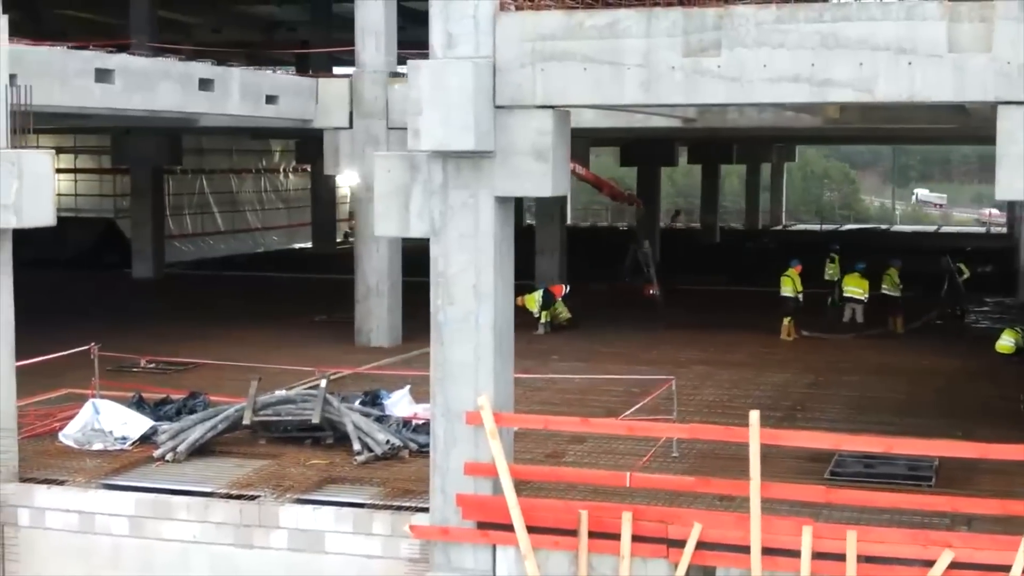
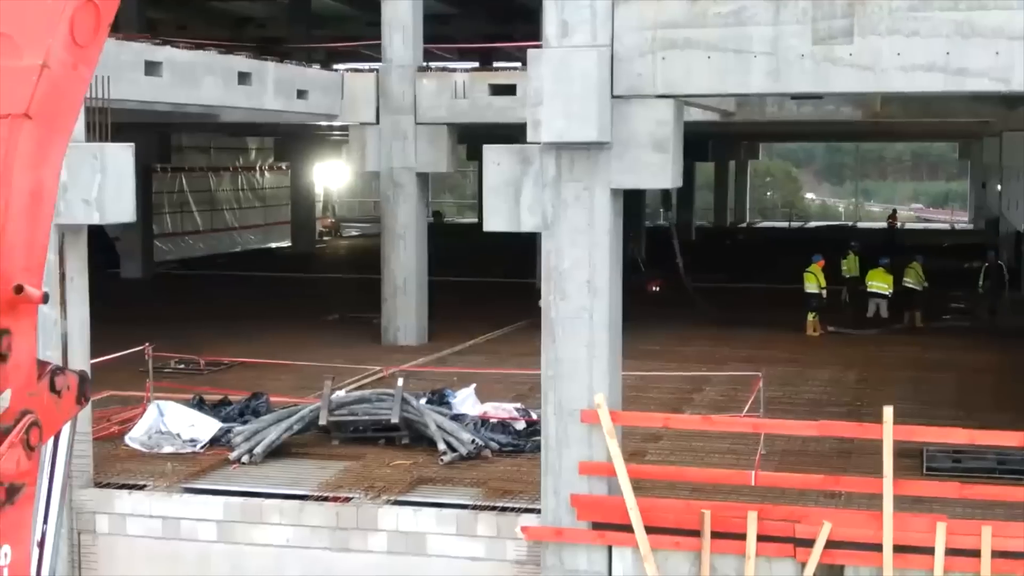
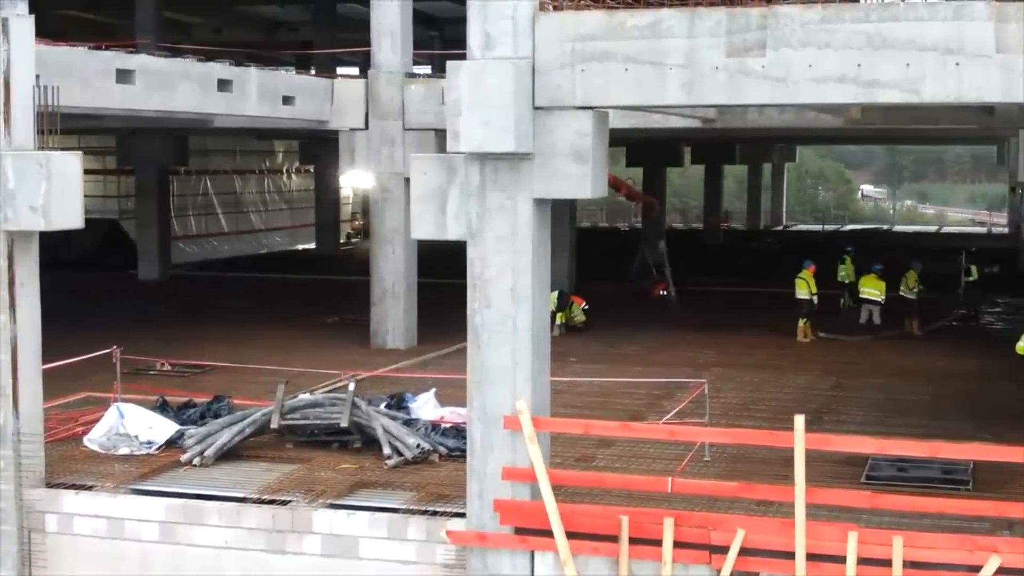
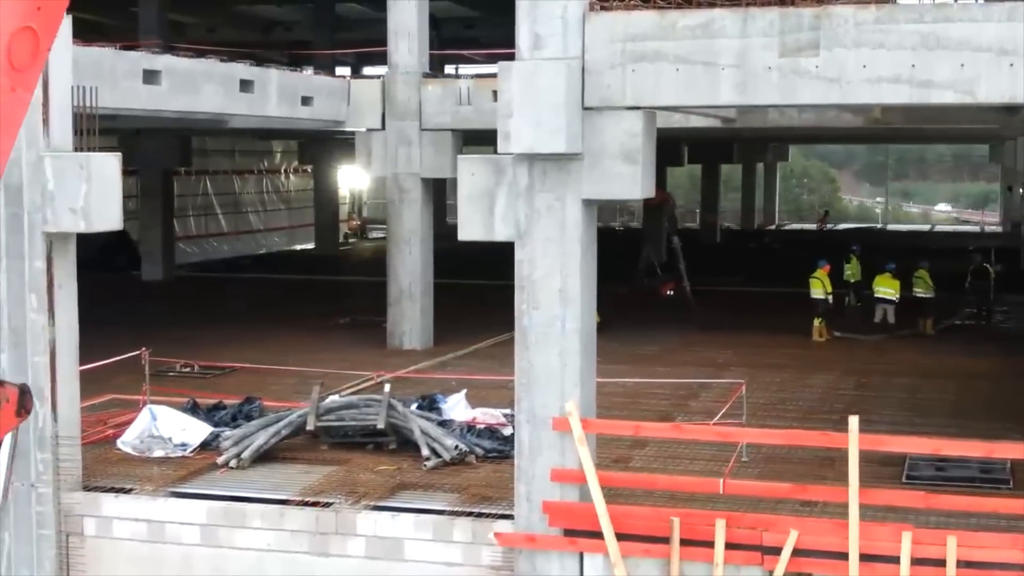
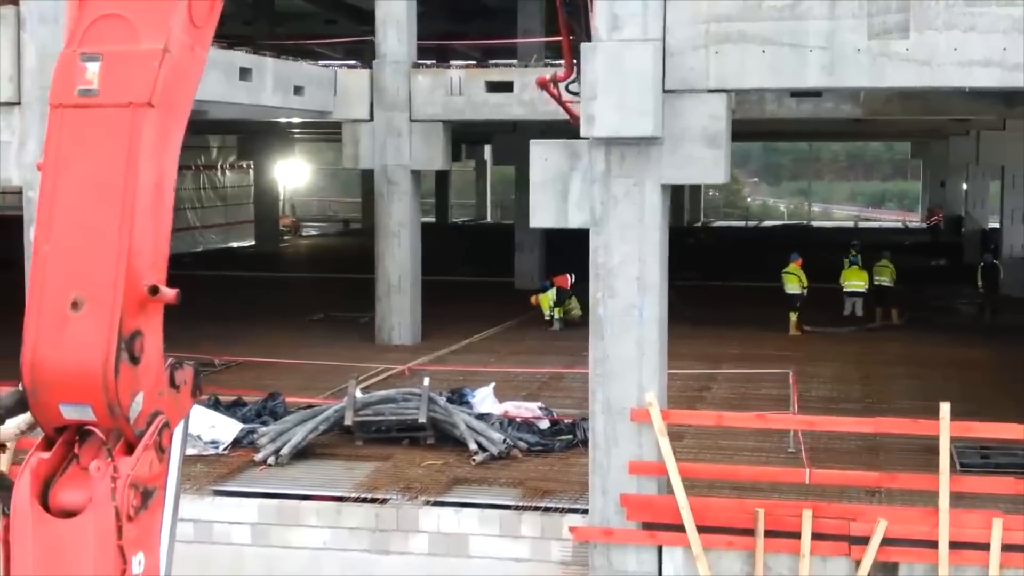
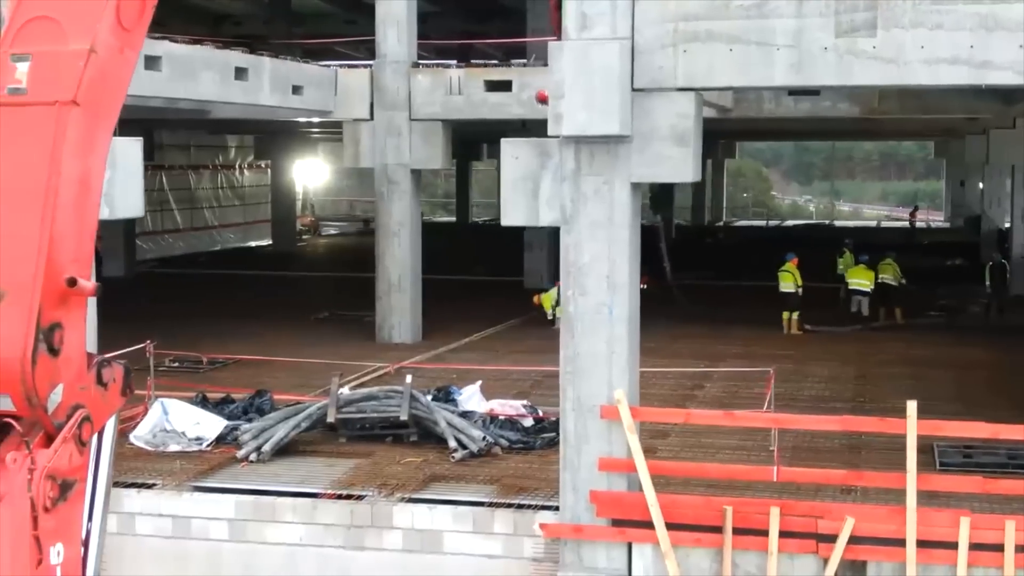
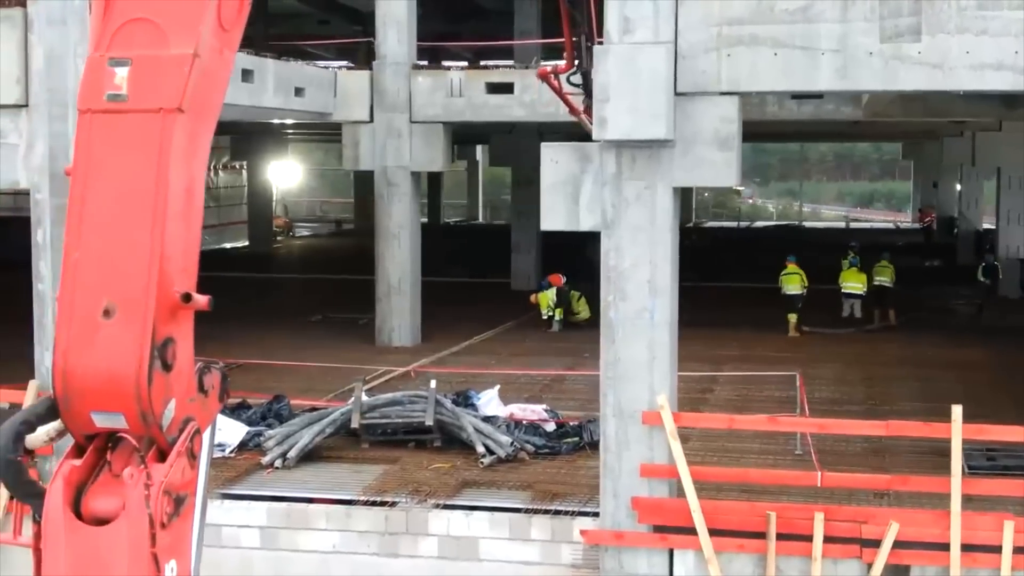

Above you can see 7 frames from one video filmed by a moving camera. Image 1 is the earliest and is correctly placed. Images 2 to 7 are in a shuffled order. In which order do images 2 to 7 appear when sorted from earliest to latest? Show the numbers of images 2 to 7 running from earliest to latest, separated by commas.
3, 4, 2, 6, 5, 7
